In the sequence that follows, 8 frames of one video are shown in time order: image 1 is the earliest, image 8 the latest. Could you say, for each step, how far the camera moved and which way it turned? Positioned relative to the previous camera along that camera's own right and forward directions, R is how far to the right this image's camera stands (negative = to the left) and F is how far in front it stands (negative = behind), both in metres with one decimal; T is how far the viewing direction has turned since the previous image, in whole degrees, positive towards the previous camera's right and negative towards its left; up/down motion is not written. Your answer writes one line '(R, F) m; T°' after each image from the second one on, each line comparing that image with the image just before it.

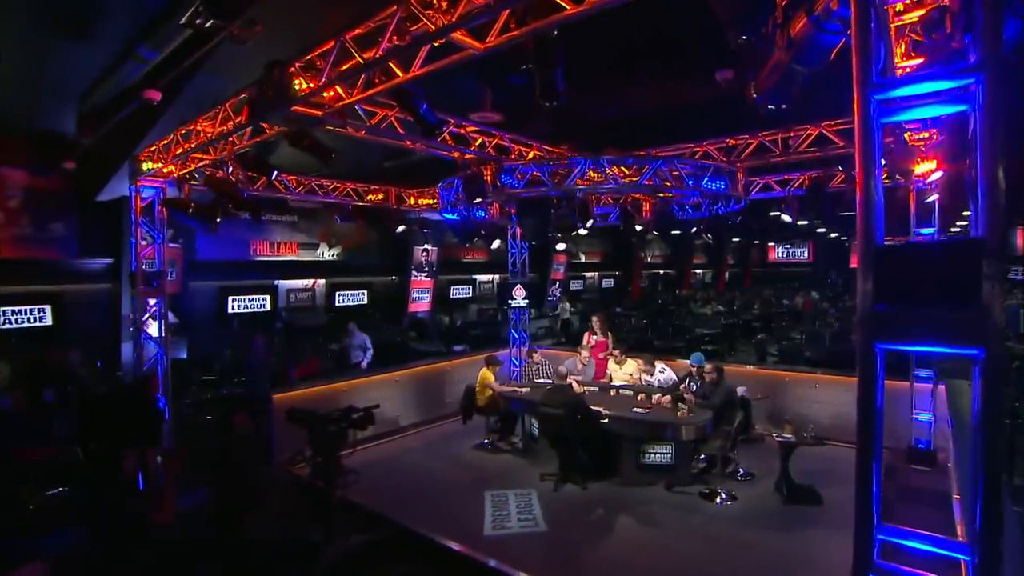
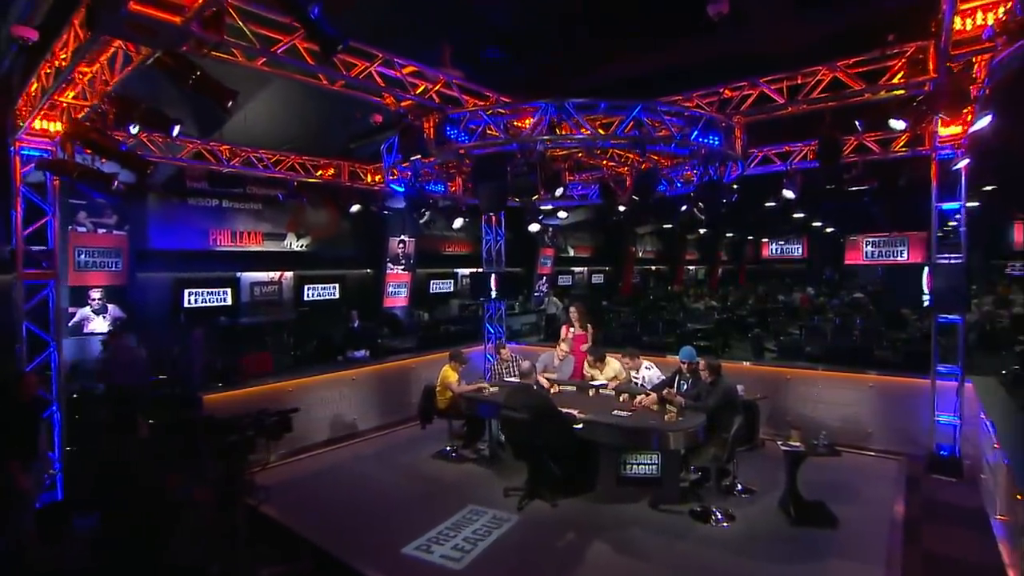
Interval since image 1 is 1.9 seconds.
(+0.3, +1.1) m; +1°
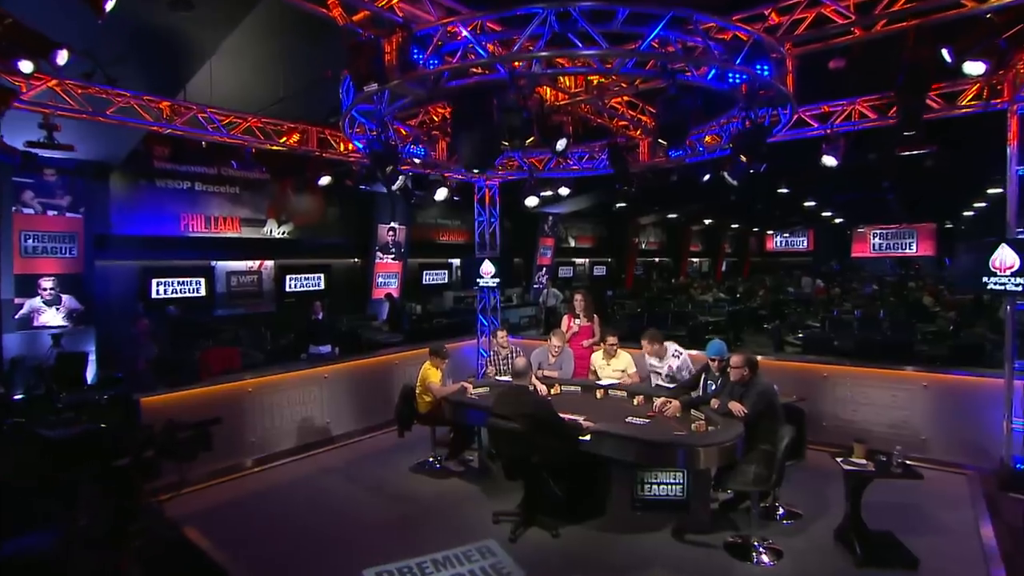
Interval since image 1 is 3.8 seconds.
(+0.1, +1.1) m; 0°
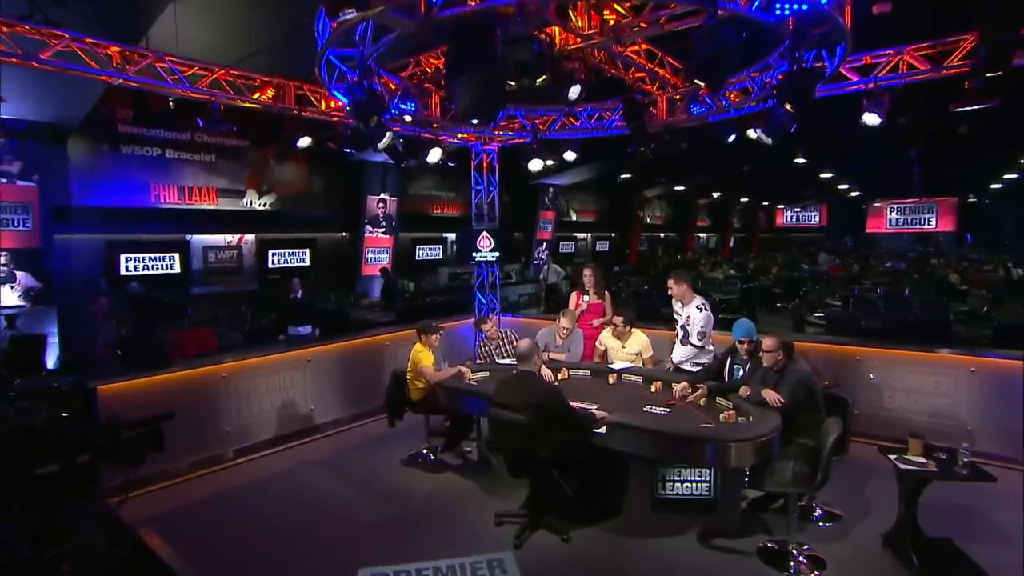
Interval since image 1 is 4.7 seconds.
(-0.1, +0.6) m; +1°
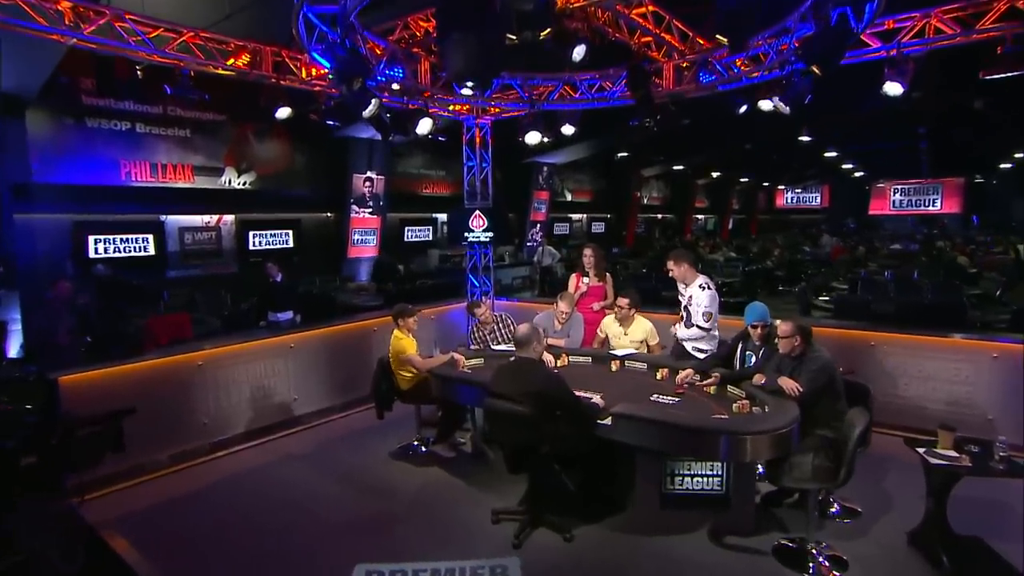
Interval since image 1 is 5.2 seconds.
(-0.1, +0.3) m; +1°
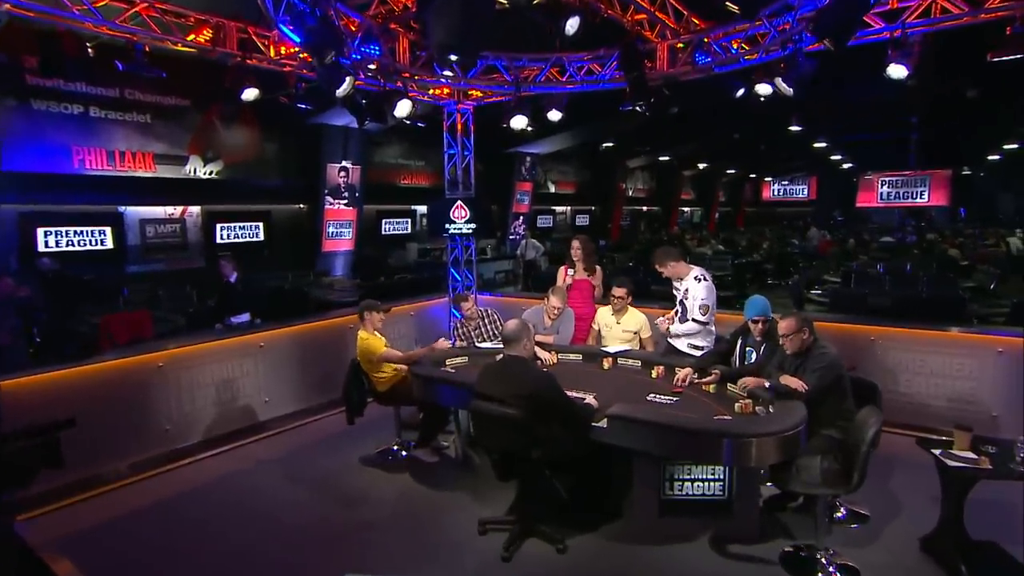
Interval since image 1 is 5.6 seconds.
(-0.1, +0.3) m; +2°
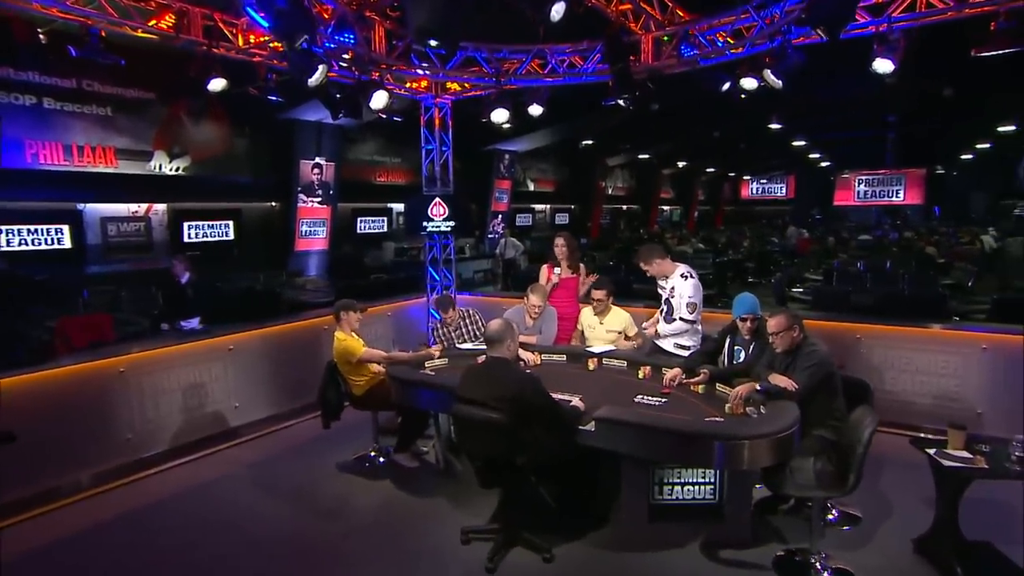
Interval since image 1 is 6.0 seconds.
(0.0, +0.2) m; +2°
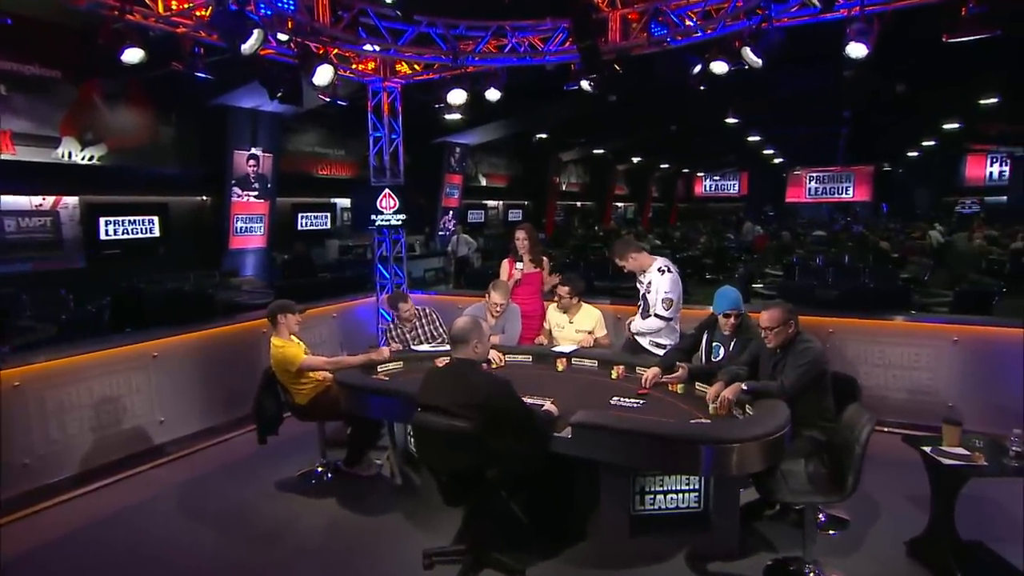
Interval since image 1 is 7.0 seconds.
(-0.1, +0.4) m; +5°
